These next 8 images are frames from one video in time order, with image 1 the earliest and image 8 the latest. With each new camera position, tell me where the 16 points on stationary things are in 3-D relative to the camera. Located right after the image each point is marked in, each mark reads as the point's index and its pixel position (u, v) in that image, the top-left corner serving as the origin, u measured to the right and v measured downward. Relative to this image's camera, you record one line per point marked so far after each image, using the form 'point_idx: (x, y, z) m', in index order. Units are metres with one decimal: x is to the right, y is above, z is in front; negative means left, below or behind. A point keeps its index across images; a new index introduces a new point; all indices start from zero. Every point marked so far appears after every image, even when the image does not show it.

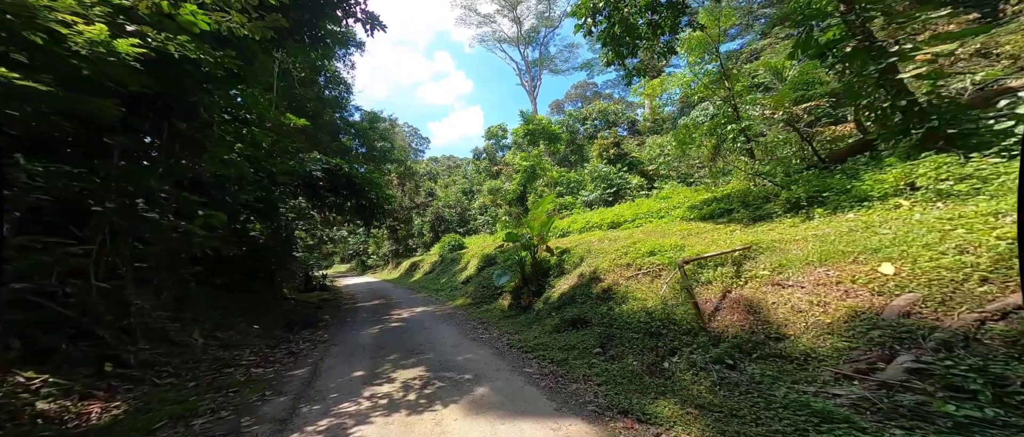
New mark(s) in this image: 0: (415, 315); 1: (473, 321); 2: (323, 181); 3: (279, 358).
0: (-2.3, -2.4, +7.7) m
1: (-0.8, -2.0, +6.3) m
2: (-6.2, +1.2, +10.5) m
3: (-3.5, -2.1, +4.7) m
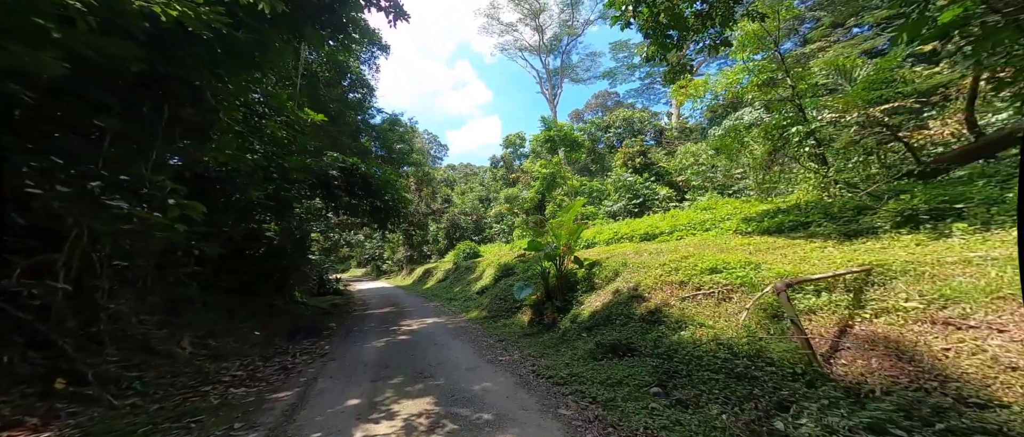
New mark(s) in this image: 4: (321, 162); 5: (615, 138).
0: (-1.9, -2.4, +7.1) m
1: (-0.4, -2.1, +5.6) m
2: (-5.5, +1.2, +10.2) m
3: (-3.2, -2.1, +4.2) m
4: (-5.4, +1.6, +9.0) m
5: (+6.4, +4.8, +19.7) m
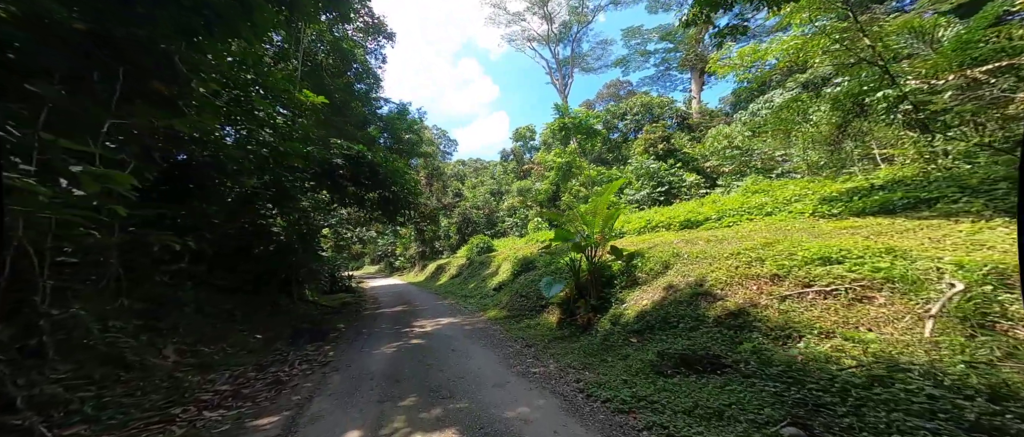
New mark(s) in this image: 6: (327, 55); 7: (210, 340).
0: (-1.4, -2.2, +6.4) m
1: (0.0, -1.9, +4.9) m
2: (-5.0, +1.4, +9.6) m
3: (-2.9, -1.9, +3.6) m
4: (-5.0, +1.8, +8.3) m
5: (+7.1, +5.3, +18.7) m
6: (-7.7, +6.8, +13.4) m
7: (-5.2, -2.1, +5.5) m
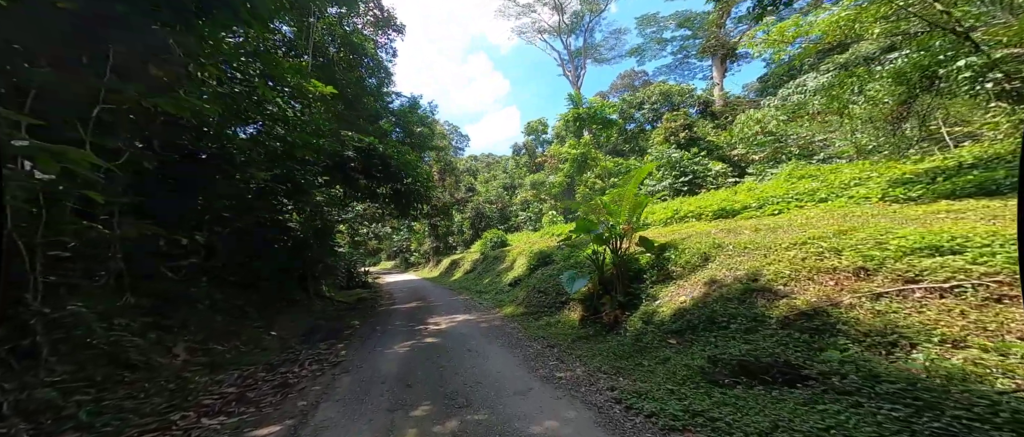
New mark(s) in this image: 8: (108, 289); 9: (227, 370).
0: (-1.1, -2.1, +6.2) m
1: (+0.3, -1.8, +4.6) m
2: (-4.6, +1.6, +9.4) m
3: (-2.6, -1.8, +3.3) m
4: (-4.6, +1.9, +8.1) m
5: (+7.8, +5.8, +17.9) m
6: (-7.2, +7.0, +13.2) m
7: (-4.8, -2.0, +5.4) m
8: (-4.7, -0.8, +3.7) m
9: (-3.8, -2.0, +4.2) m
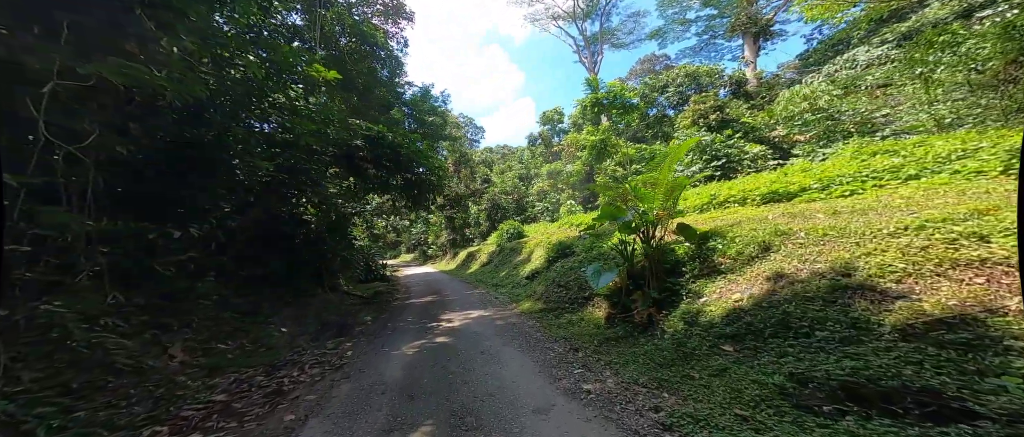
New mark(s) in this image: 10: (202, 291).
0: (-0.7, -1.9, +5.7) m
1: (+0.5, -1.6, +4.1) m
2: (-4.1, +1.8, +9.0) m
3: (-2.5, -1.7, +3.0) m
4: (-4.2, +2.1, +7.8) m
5: (+8.6, +6.4, +16.8) m
6: (-6.6, +7.3, +12.9) m
7: (-4.6, -1.9, +5.2) m
8: (-4.5, -0.7, +3.4) m
9: (-3.6, -1.9, +4.0) m
10: (-5.0, -1.2, +5.2) m
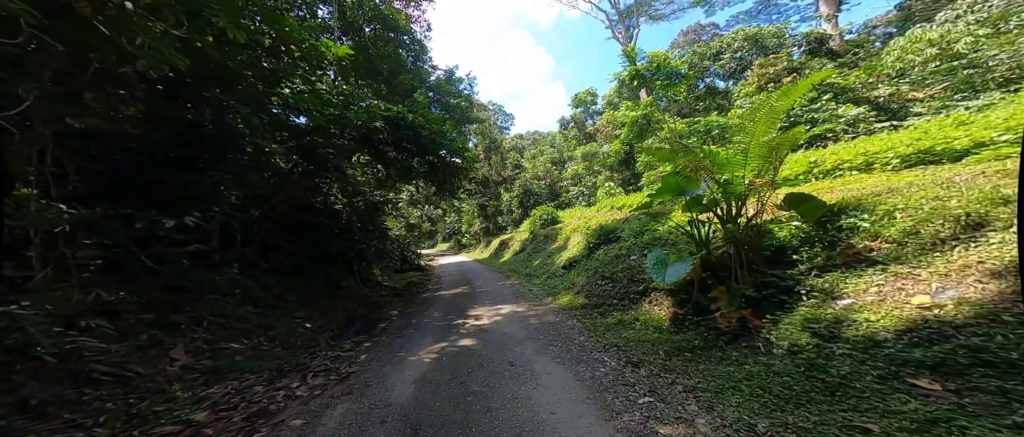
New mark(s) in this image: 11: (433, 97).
0: (-0.2, -1.6, +5.0) m
1: (+0.9, -1.3, +3.2) m
2: (-3.3, +2.1, +8.5) m
3: (-2.1, -1.6, +2.4) m
4: (-3.5, +2.4, +7.3) m
5: (+10.1, +7.3, +14.8) m
6: (-5.5, +7.7, +12.4) m
7: (-4.0, -1.7, +4.8) m
8: (-4.1, -0.6, +3.0) m
9: (-3.1, -1.7, +3.5) m
10: (-4.5, -1.0, +4.9) m
11: (-3.8, +5.6, +14.9) m
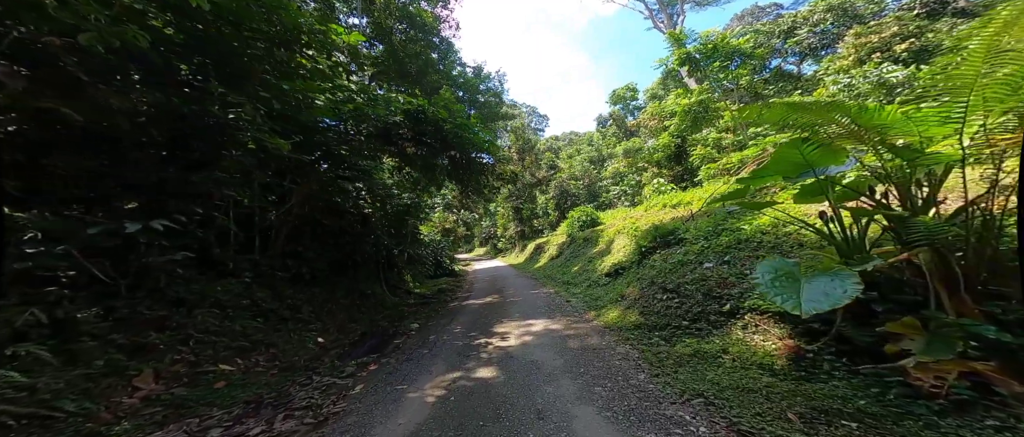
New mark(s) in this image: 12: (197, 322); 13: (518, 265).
0: (+0.3, -1.6, +3.9) m
1: (+1.2, -1.3, +2.0) m
2: (-2.5, +2.1, +7.8) m
3: (-2.0, -1.5, +1.6) m
4: (-2.8, +2.4, +6.6) m
5: (+11.5, +7.3, +12.7) m
6: (-4.3, +7.5, +12.0) m
7: (-3.5, -1.7, +4.2) m
8: (-3.9, -0.6, +2.5) m
9: (-2.8, -1.7, +2.8) m
10: (-4.0, -1.0, +4.3) m
11: (-2.2, +5.5, +14.3) m
12: (-3.9, -1.2, +3.9) m
13: (+0.3, -2.8, +19.2) m
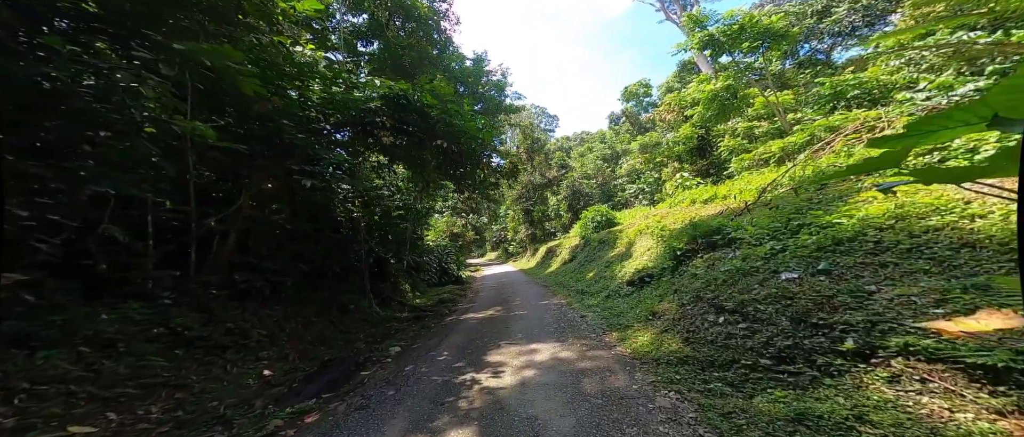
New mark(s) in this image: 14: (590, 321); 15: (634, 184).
0: (+0.2, -1.5, +2.6) m
1: (+1.0, -1.1, +0.7) m
2: (-2.5, +2.0, +6.7) m
3: (-2.1, -1.4, +0.4) m
4: (-2.9, +2.4, +5.5) m
5: (+11.5, +7.5, +11.0) m
6: (-4.3, +7.4, +11.0) m
7: (-3.6, -1.7, +3.0) m
8: (-4.0, -0.6, +1.3) m
9: (-3.0, -1.7, +1.6) m
10: (-4.1, -1.0, +3.2) m
11: (-2.1, +5.3, +13.2) m
12: (-4.0, -1.2, +2.7) m
13: (+0.9, -3.0, +17.9) m
14: (+1.4, -1.8, +5.5) m
15: (+6.9, +1.9, +18.1) m
